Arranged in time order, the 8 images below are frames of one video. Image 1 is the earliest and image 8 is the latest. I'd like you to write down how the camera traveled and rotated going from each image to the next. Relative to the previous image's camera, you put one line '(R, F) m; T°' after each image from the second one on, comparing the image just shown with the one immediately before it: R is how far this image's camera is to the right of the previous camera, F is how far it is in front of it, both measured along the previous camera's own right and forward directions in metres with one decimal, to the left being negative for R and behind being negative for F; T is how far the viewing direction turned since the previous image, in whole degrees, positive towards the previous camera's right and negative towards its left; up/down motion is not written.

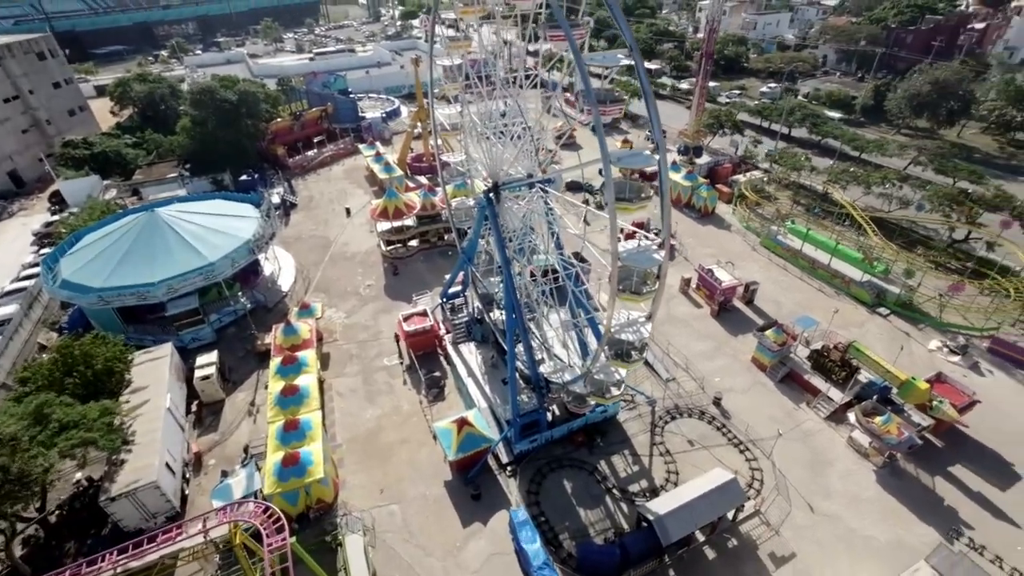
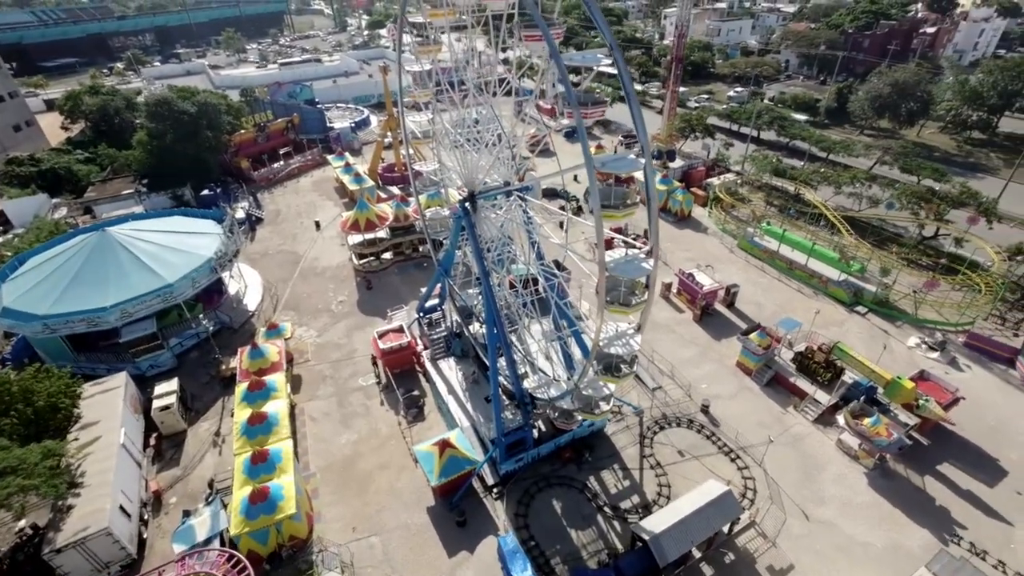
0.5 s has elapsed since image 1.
(-0.1, +0.6) m; +3°
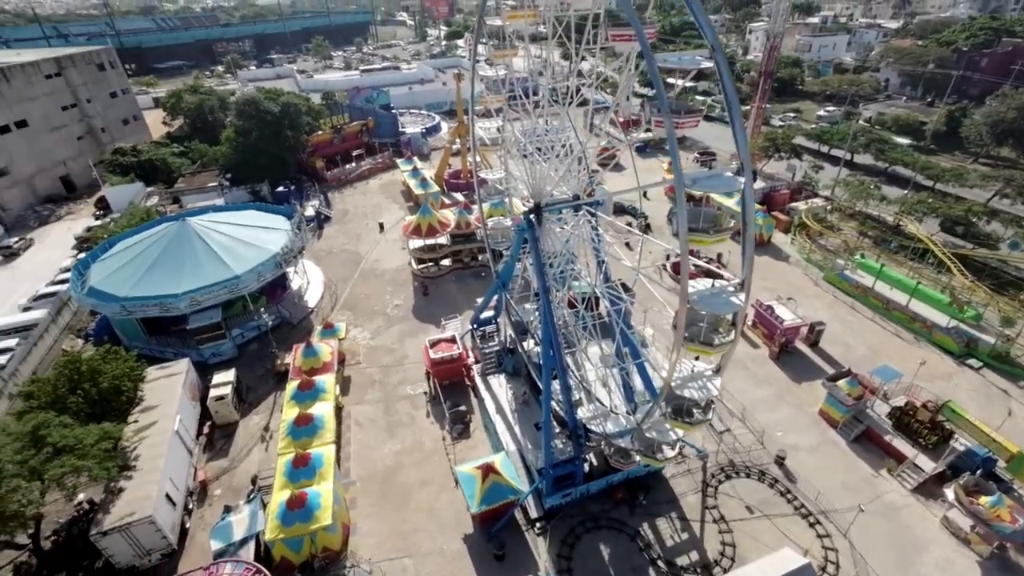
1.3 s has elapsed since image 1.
(-0.2, +0.8) m; -7°
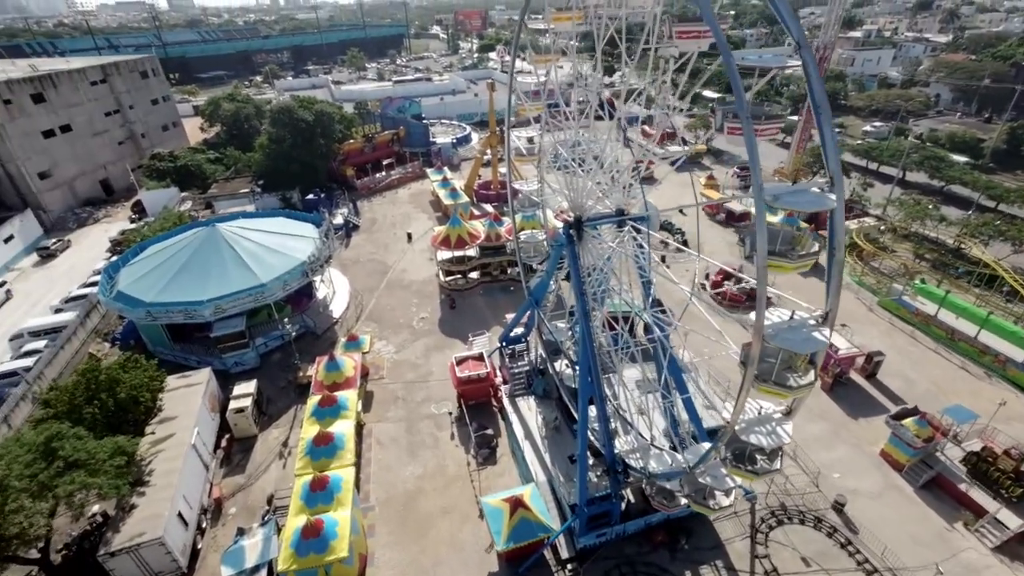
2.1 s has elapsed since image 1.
(-0.3, +0.8) m; -3°
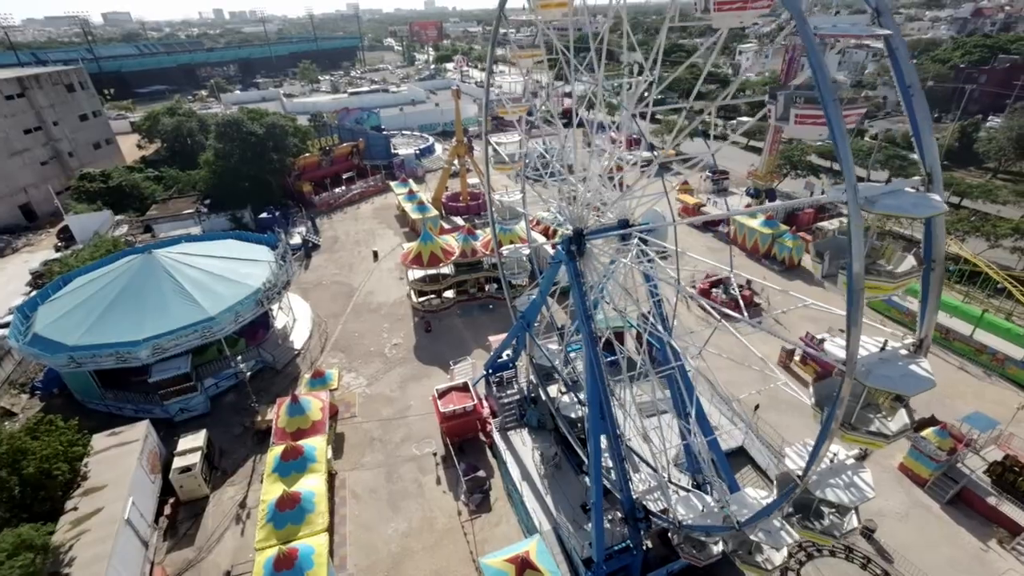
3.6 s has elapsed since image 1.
(-0.6, +1.5) m; +4°
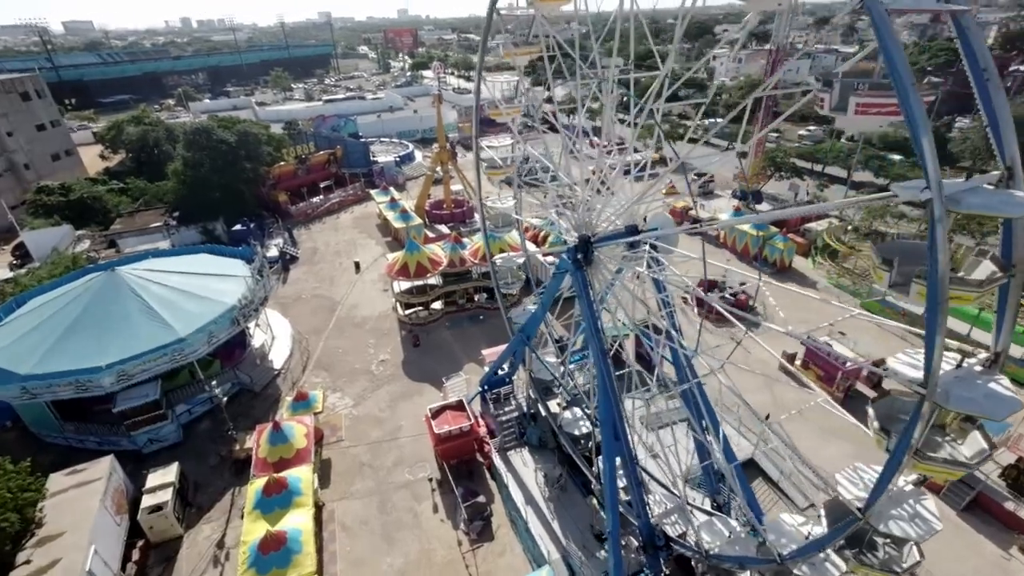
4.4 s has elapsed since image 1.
(-0.4, +0.7) m; +2°
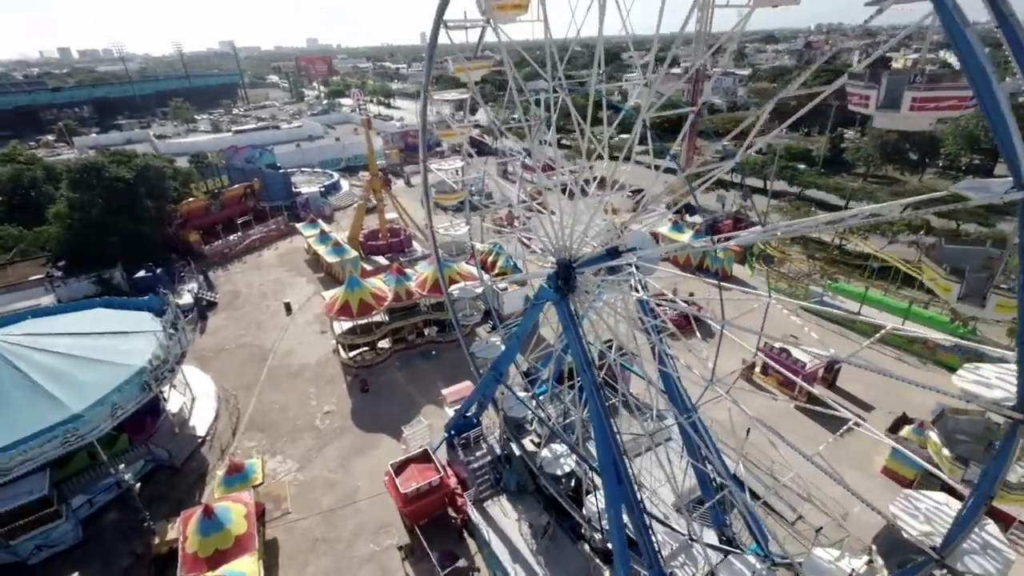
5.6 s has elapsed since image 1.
(-0.7, +1.0) m; +8°
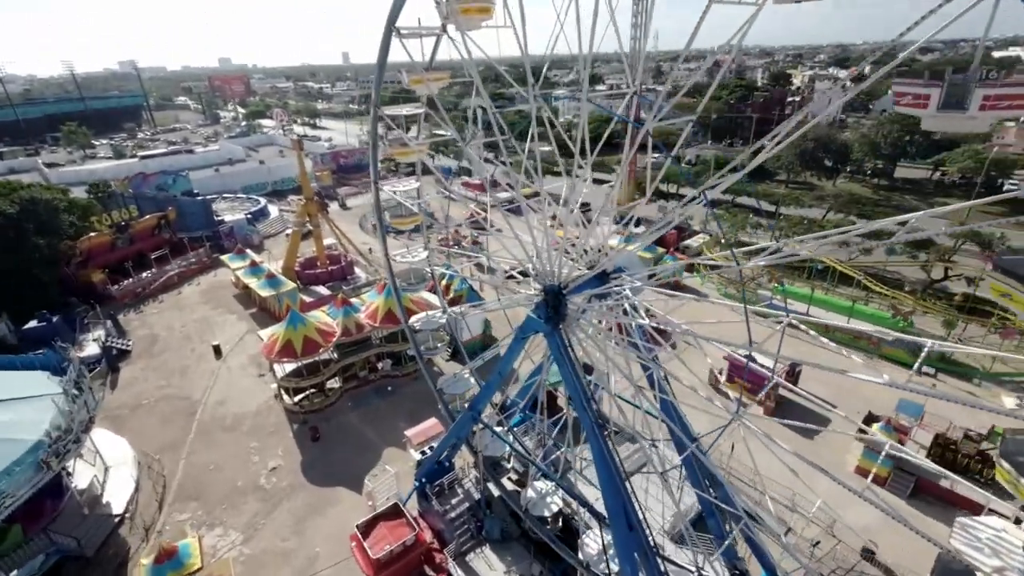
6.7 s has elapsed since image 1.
(-0.6, +0.9) m; +7°
